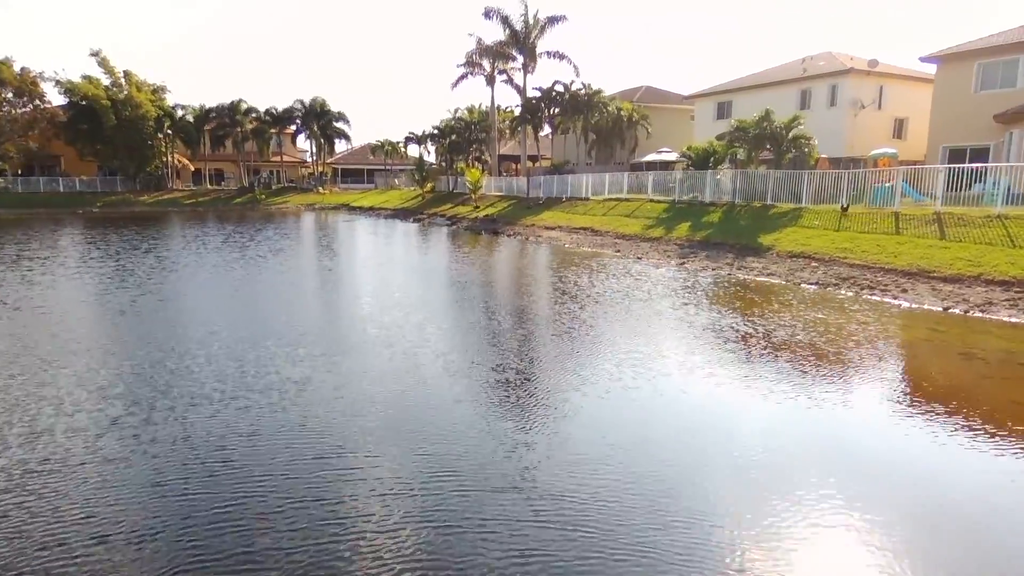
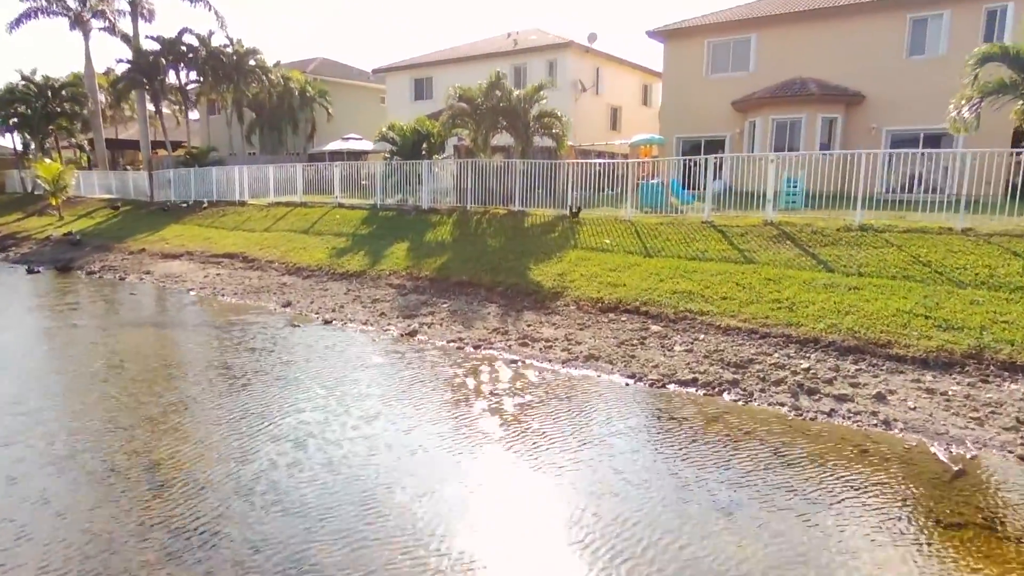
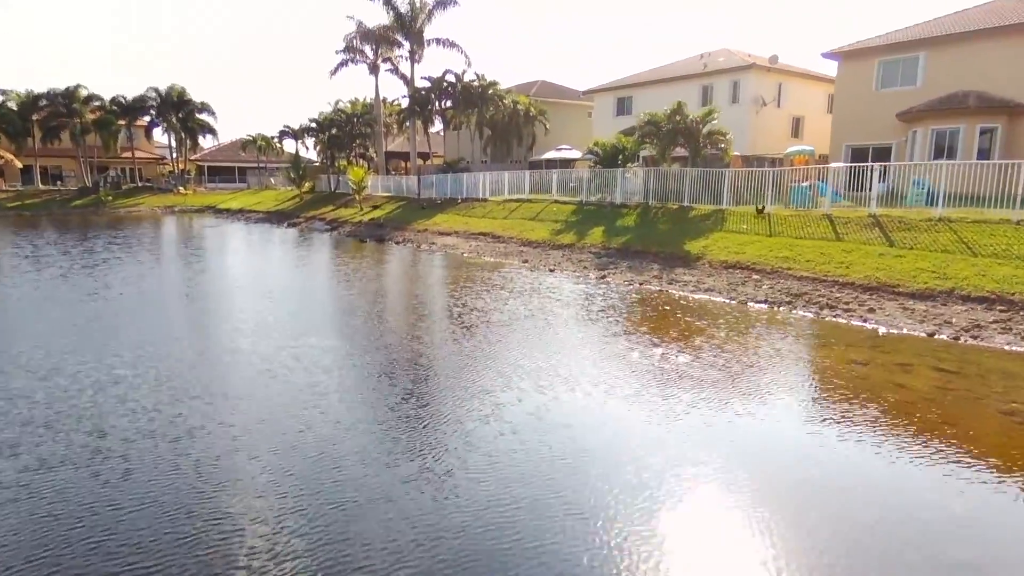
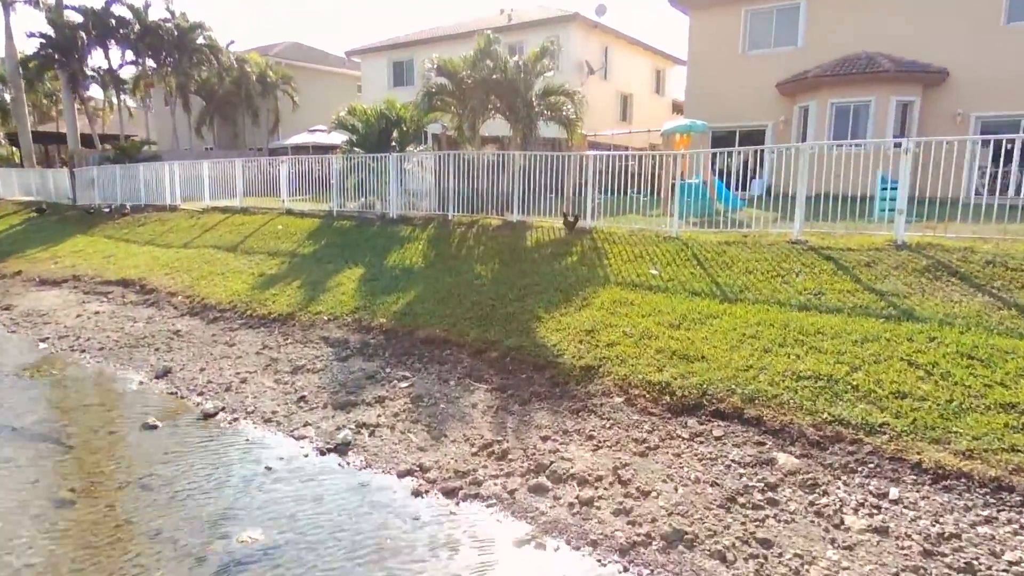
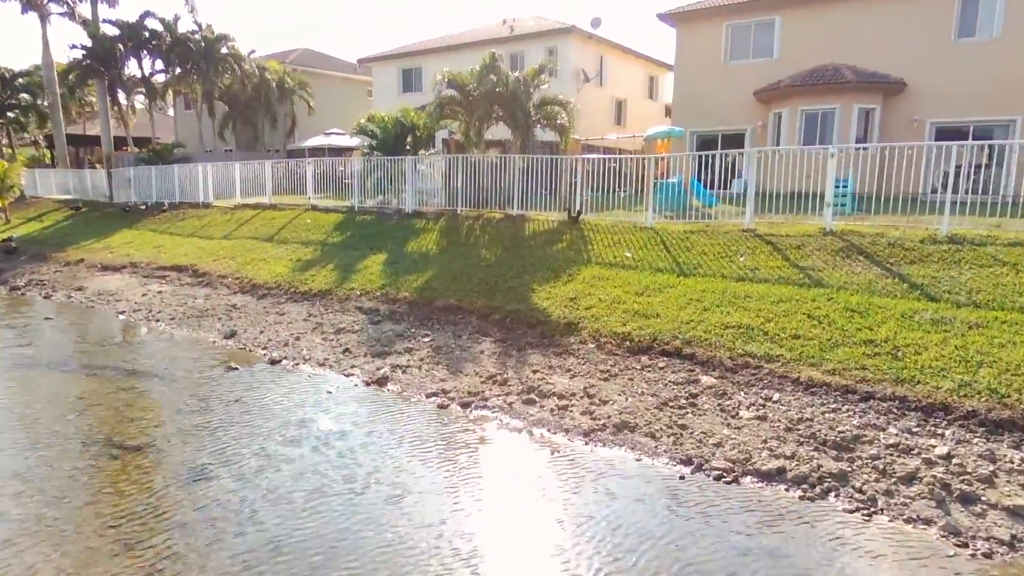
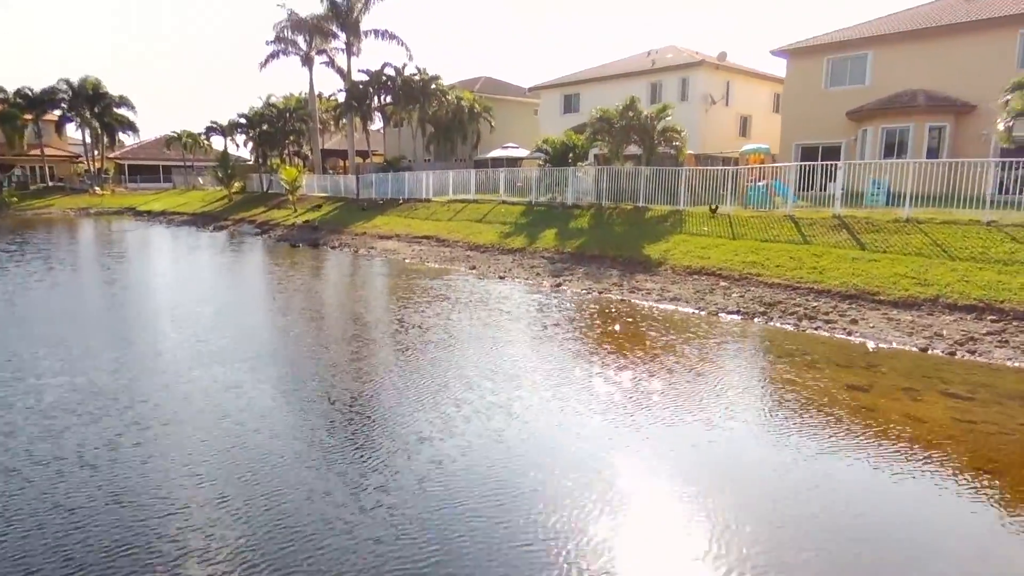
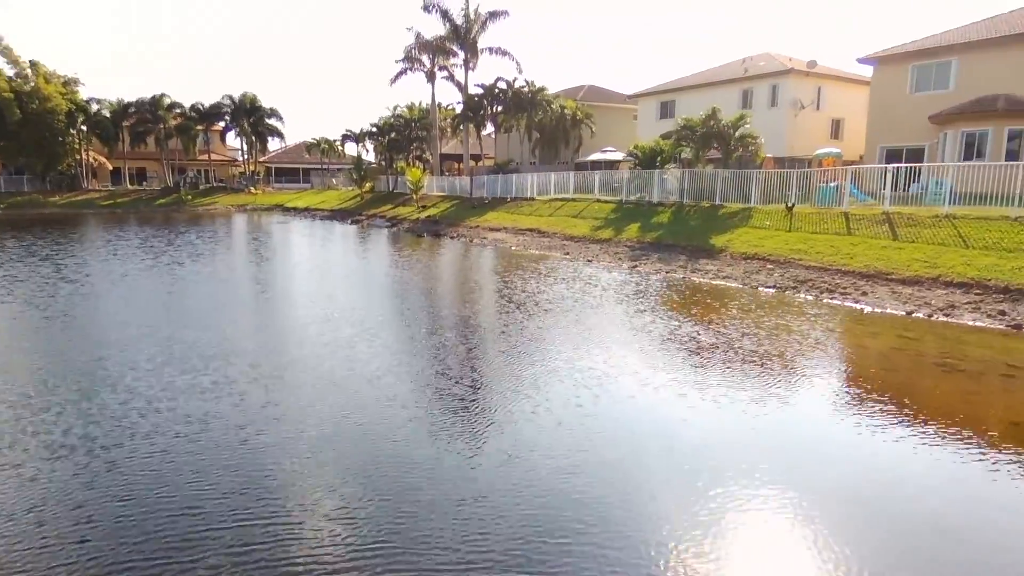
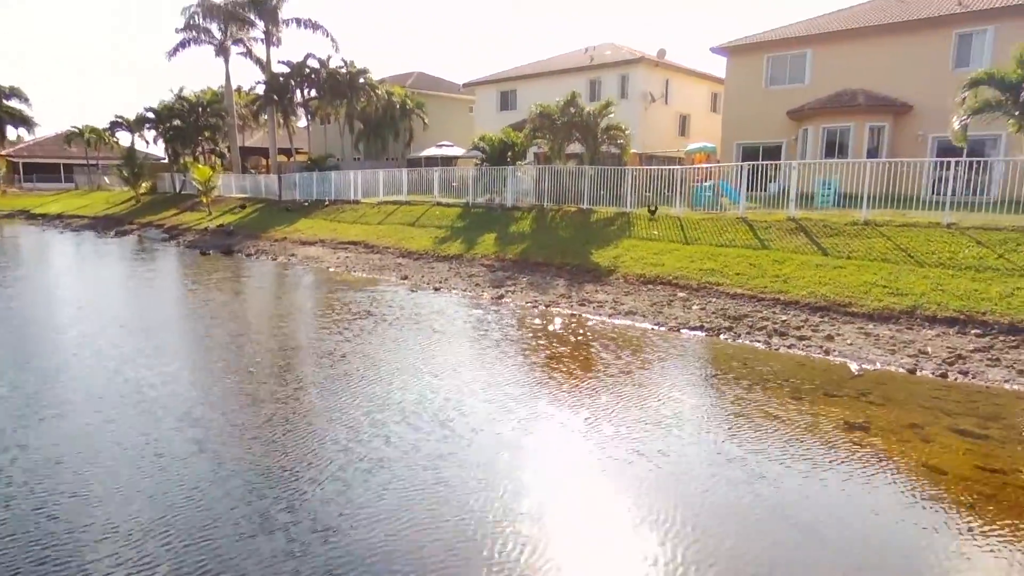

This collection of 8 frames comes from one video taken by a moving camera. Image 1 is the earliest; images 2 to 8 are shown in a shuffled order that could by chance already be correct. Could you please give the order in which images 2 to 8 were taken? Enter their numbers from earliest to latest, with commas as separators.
7, 3, 6, 8, 2, 5, 4
